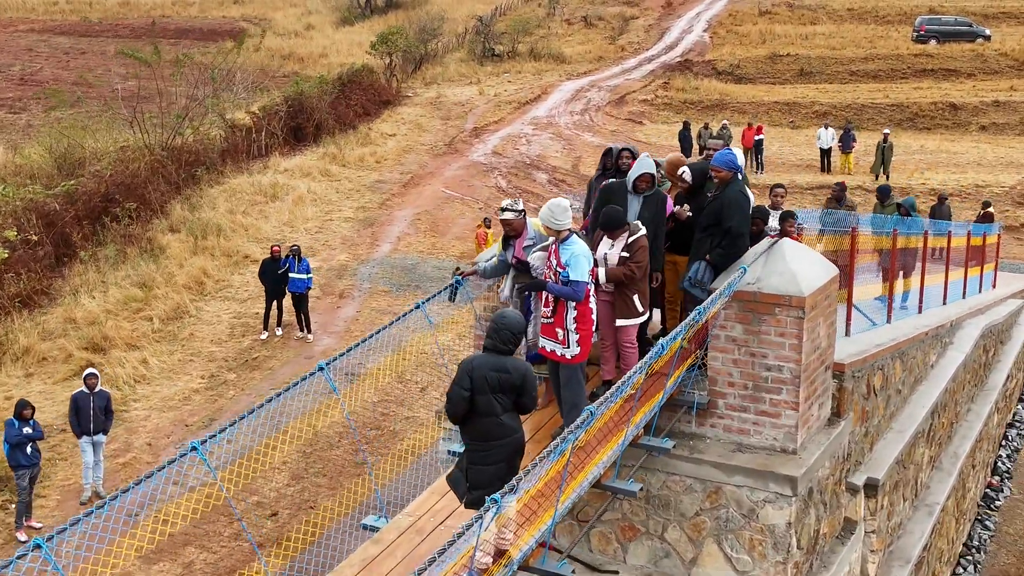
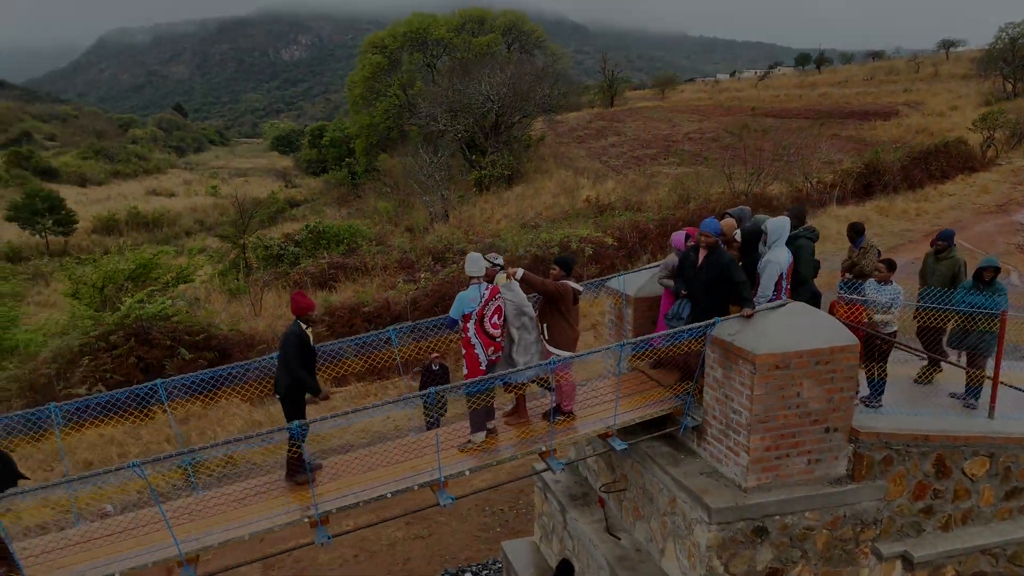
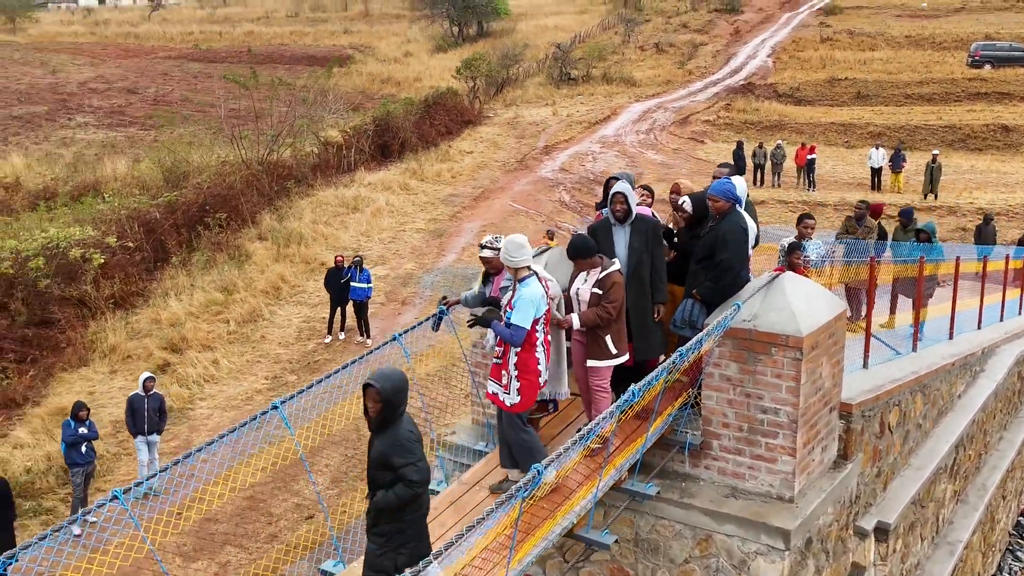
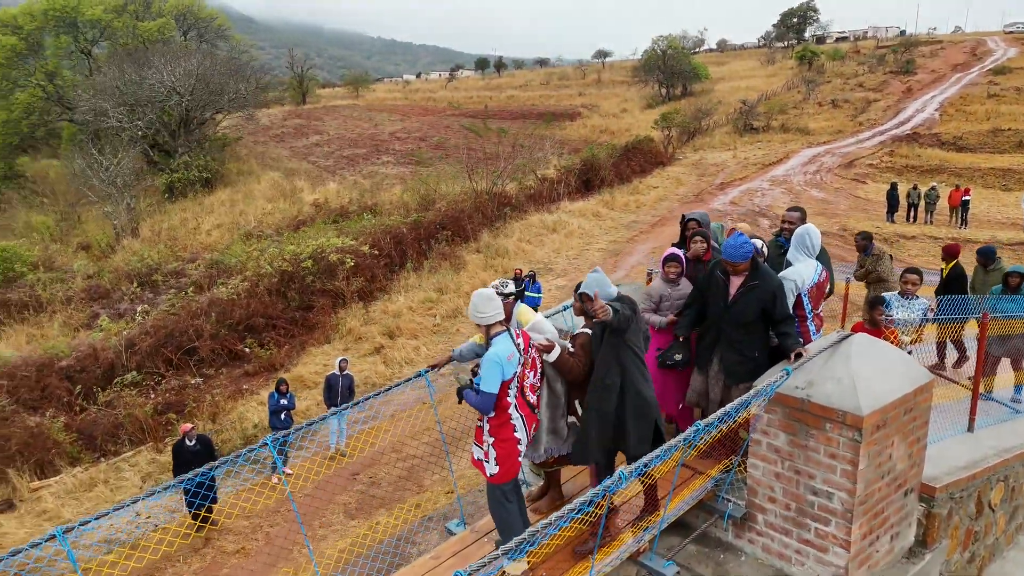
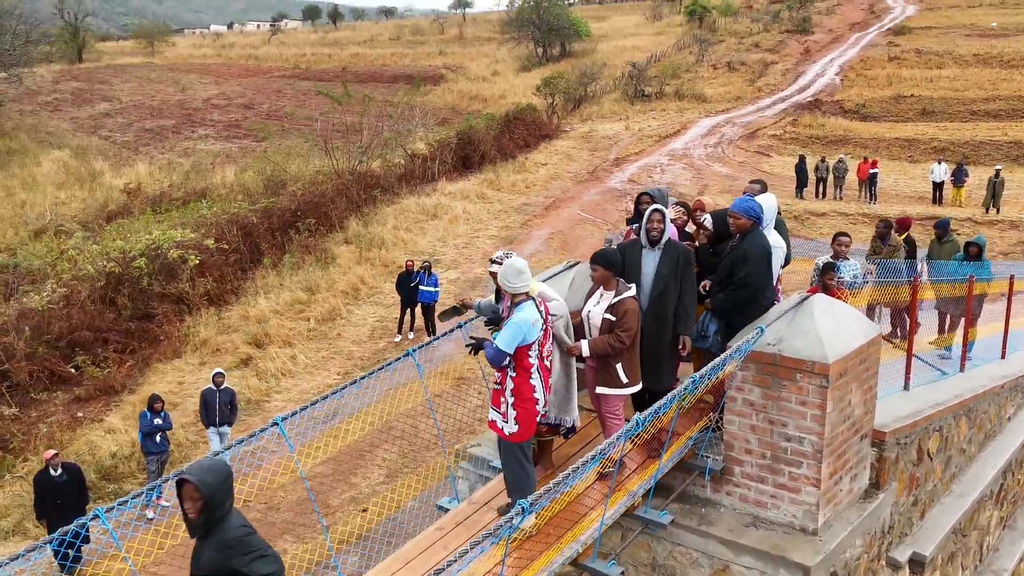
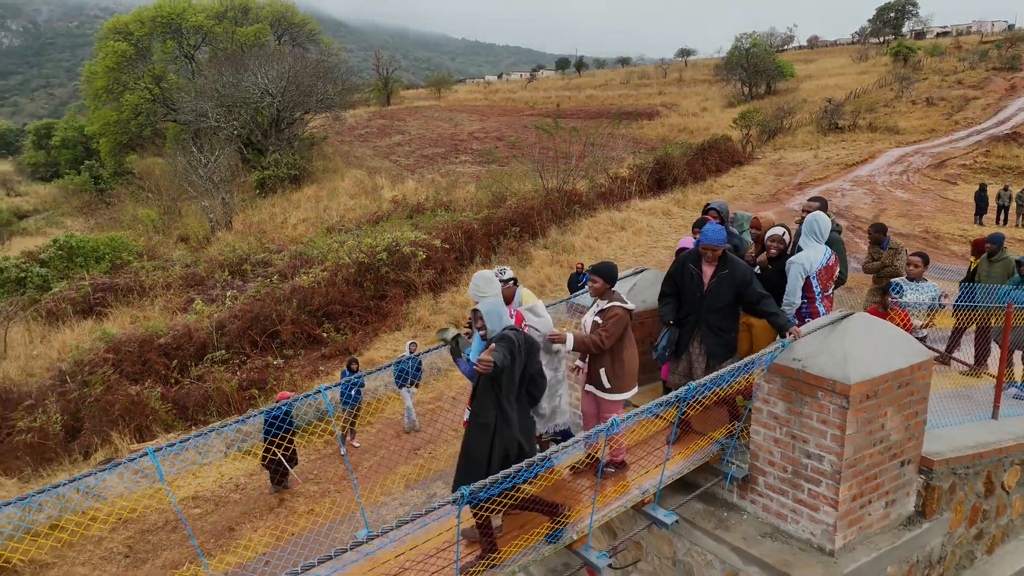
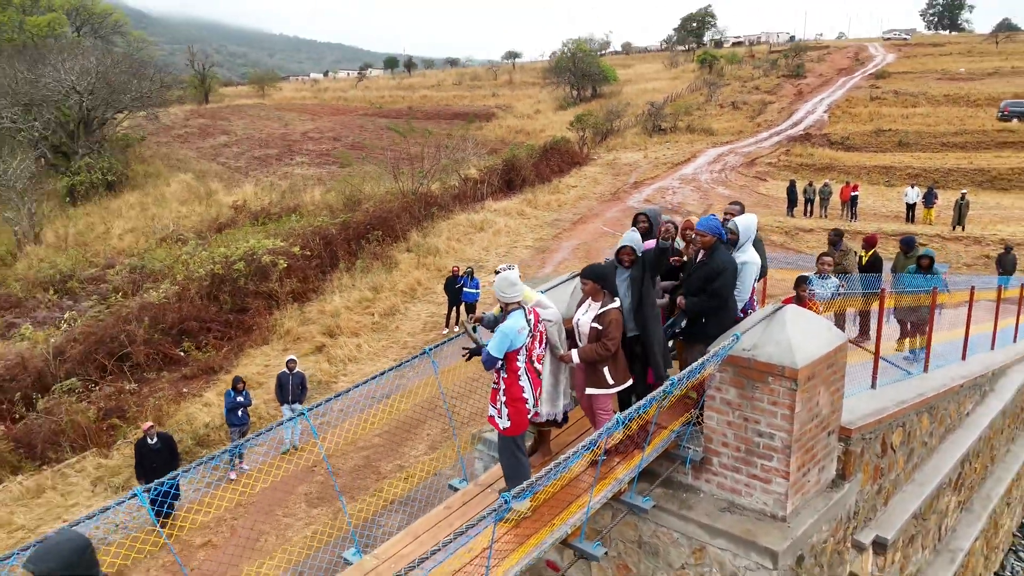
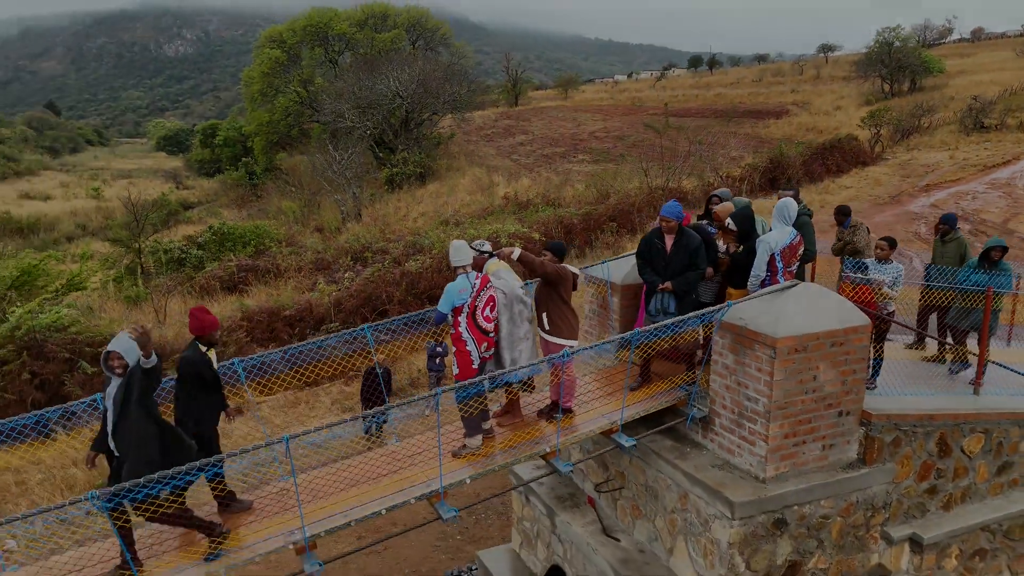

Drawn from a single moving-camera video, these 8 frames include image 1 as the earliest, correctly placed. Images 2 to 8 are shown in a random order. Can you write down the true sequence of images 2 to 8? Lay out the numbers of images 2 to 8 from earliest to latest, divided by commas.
3, 5, 7, 4, 6, 8, 2
